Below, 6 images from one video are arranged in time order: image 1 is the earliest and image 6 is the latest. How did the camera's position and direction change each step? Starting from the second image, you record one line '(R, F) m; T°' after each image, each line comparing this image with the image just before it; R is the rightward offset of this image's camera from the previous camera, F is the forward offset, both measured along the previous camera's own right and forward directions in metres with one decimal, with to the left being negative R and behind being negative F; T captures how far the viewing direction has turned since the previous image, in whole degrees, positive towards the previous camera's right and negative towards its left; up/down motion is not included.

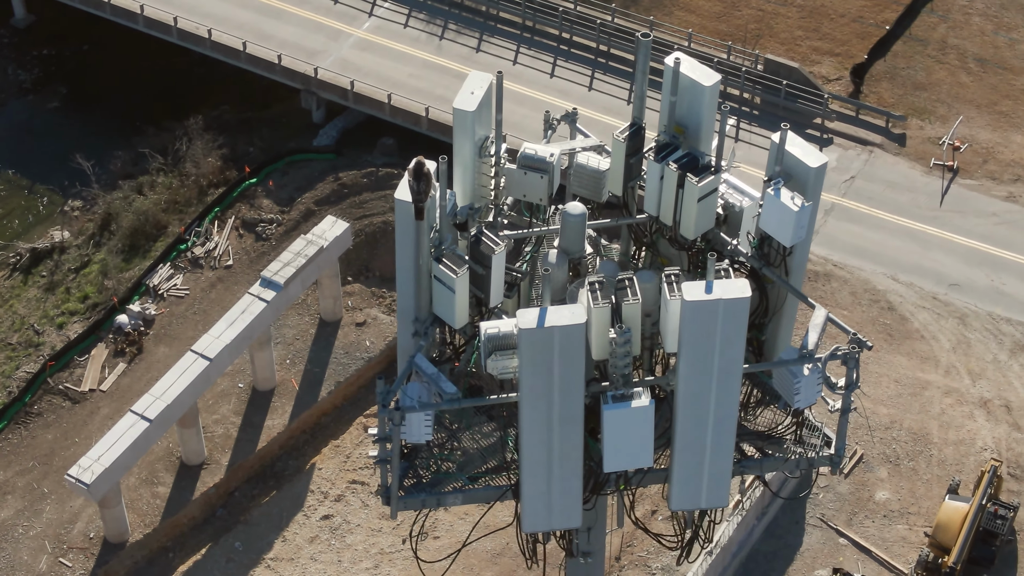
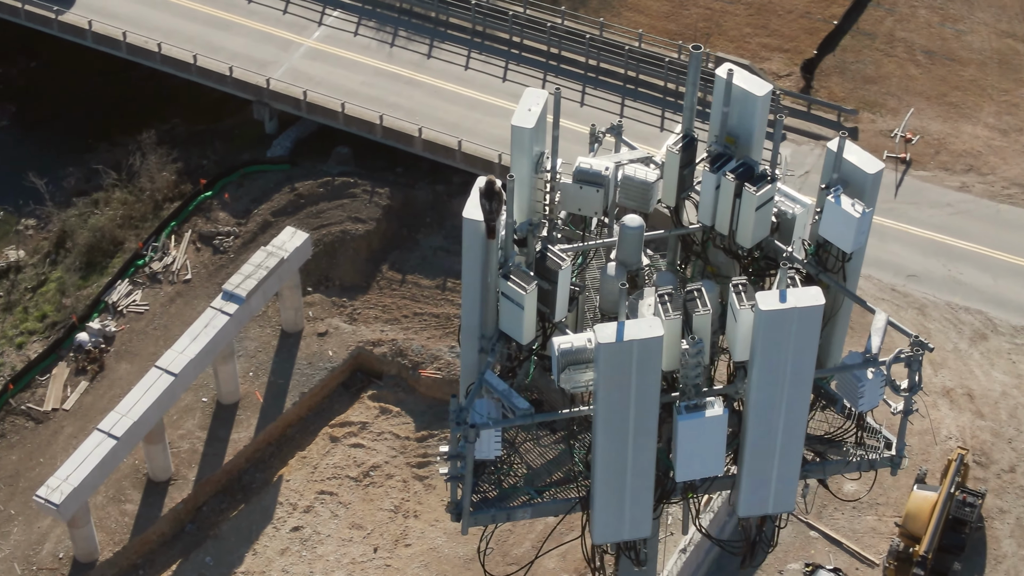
(-1.0, -0.3) m; 0°
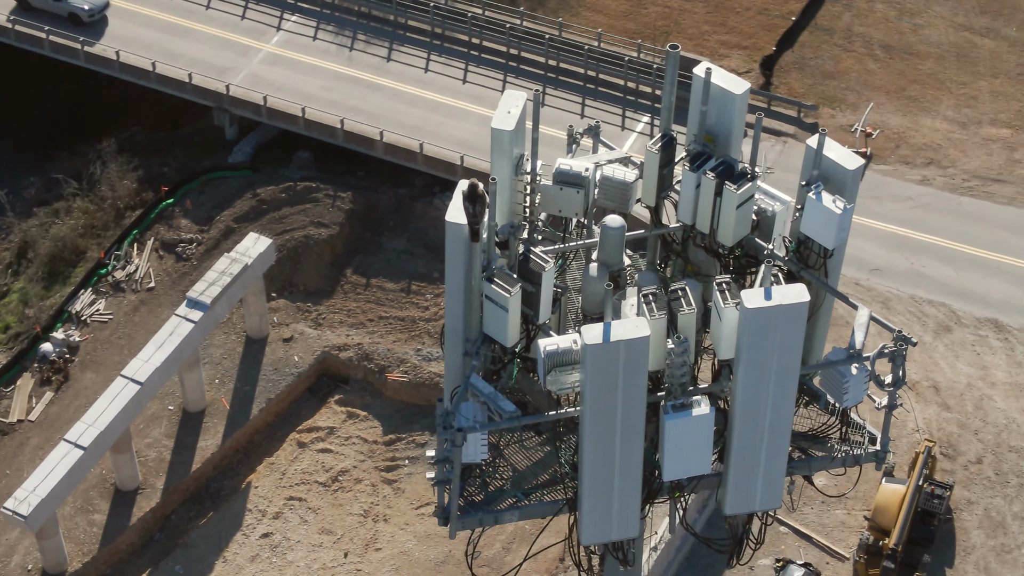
(-0.2, +0.1) m; +1°
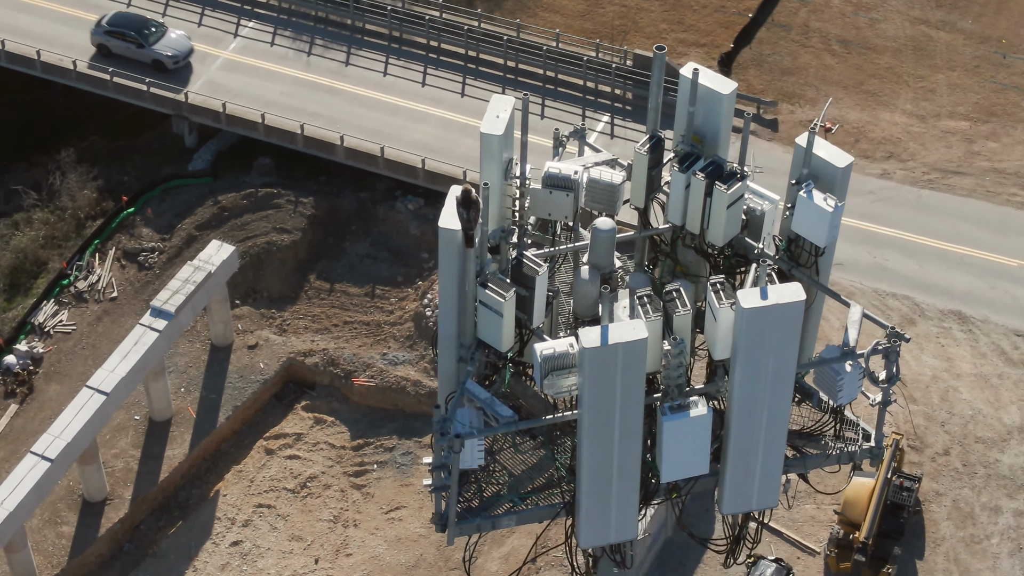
(-0.3, +0.1) m; +1°
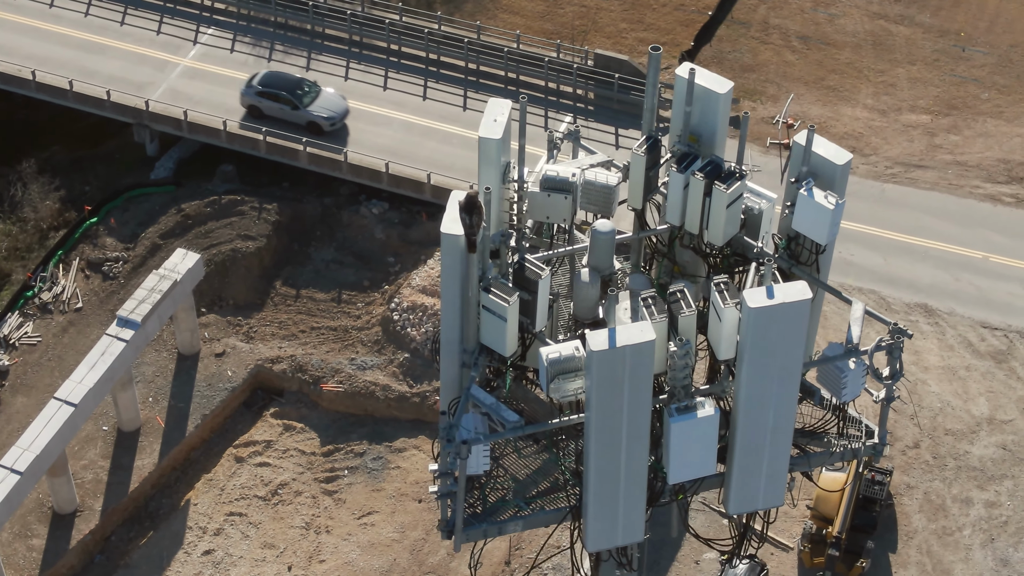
(-0.3, +0.1) m; +1°
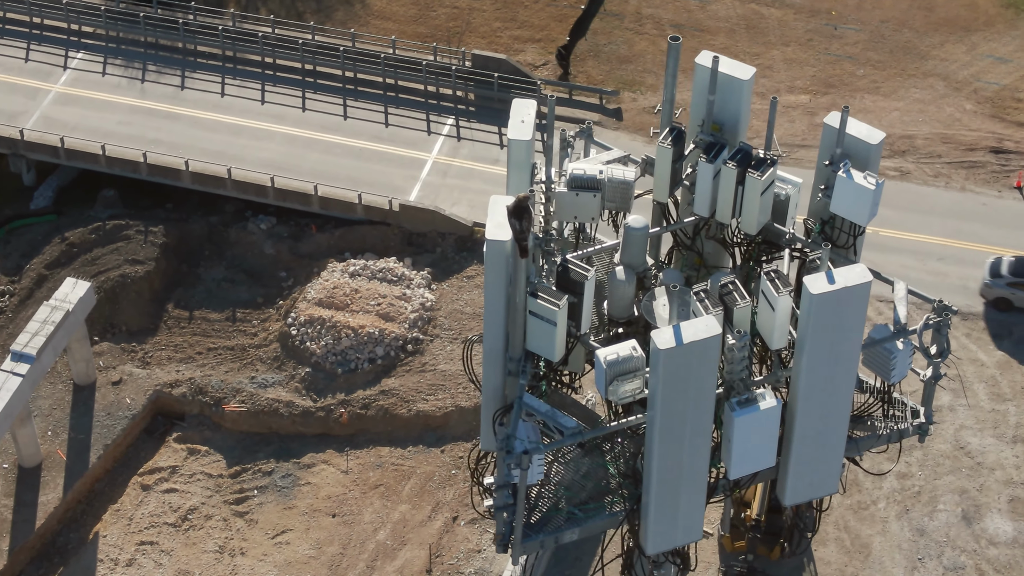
(-1.4, +0.5) m; +2°
